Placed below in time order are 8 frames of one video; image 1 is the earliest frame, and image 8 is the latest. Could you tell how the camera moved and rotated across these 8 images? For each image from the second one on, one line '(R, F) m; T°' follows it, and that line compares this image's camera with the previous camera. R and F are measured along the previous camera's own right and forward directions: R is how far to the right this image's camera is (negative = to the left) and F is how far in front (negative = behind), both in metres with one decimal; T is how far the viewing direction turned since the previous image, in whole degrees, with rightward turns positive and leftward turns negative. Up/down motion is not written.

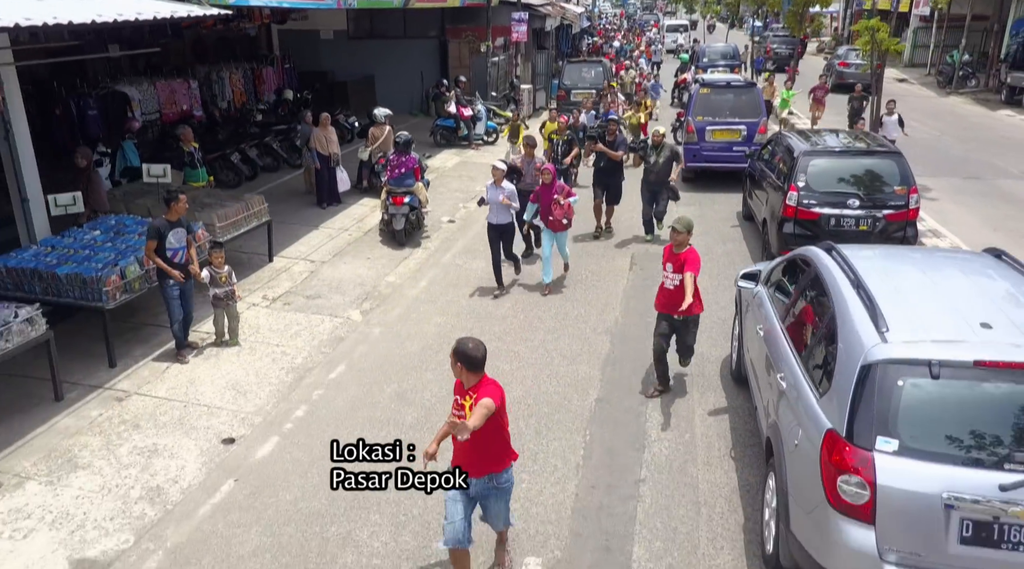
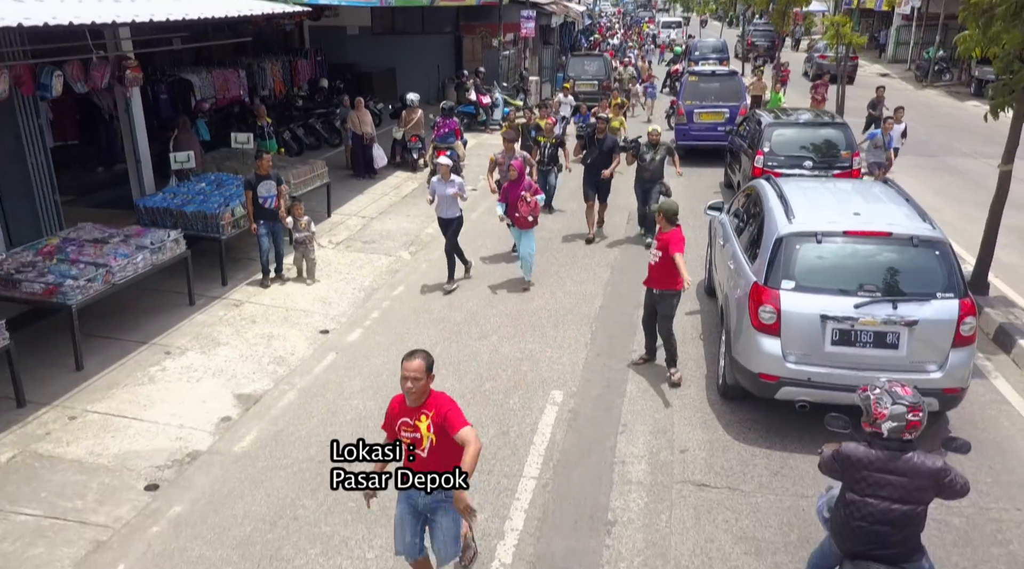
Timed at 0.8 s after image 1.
(-0.3, -2.1) m; 0°
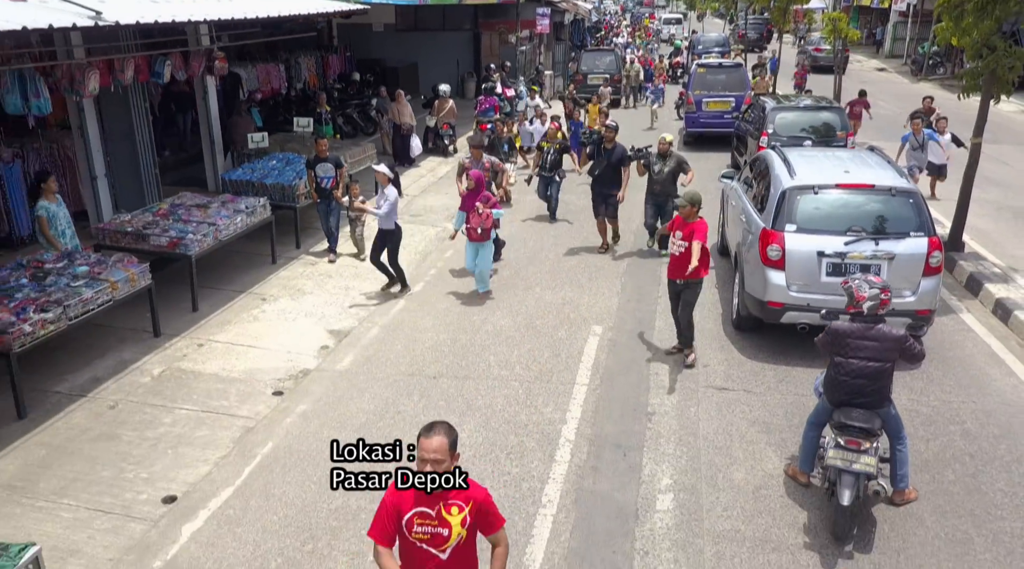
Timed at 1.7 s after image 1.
(-0.5, -1.4) m; 0°
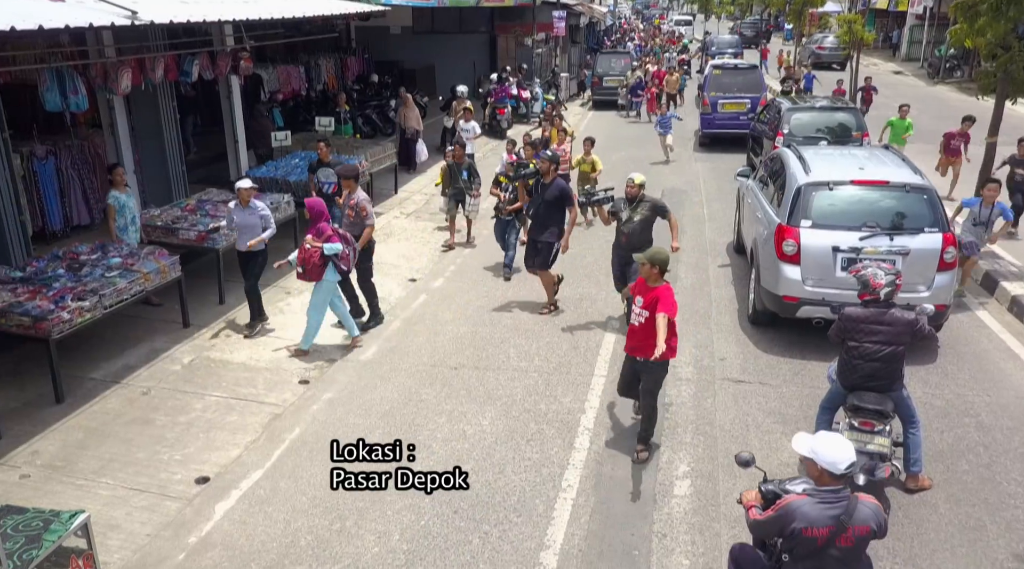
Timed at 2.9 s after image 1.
(-0.1, -0.2) m; -1°
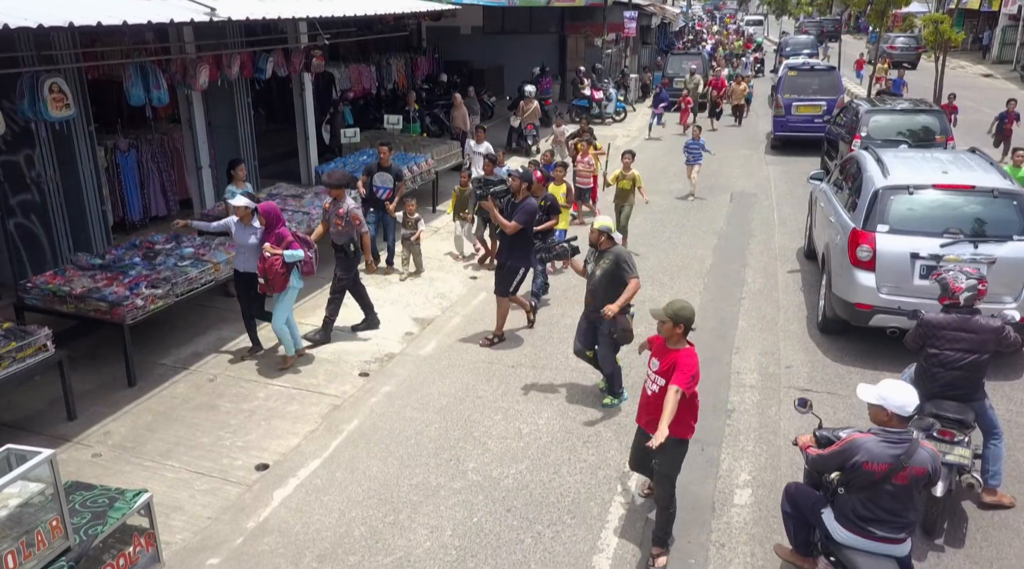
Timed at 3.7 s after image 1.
(0.0, +0.1) m; -5°
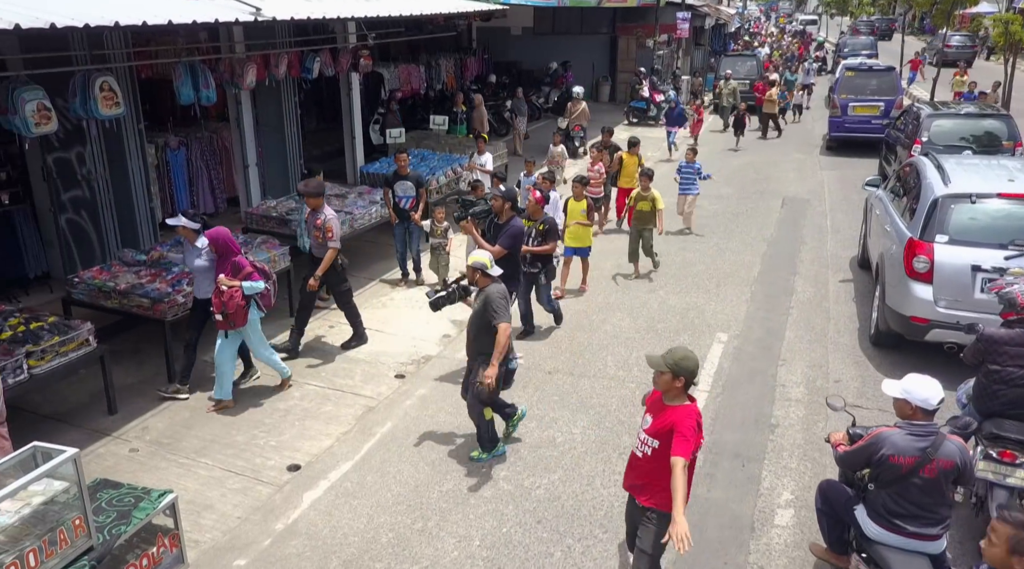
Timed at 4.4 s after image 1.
(+0.1, +0.1) m; -4°
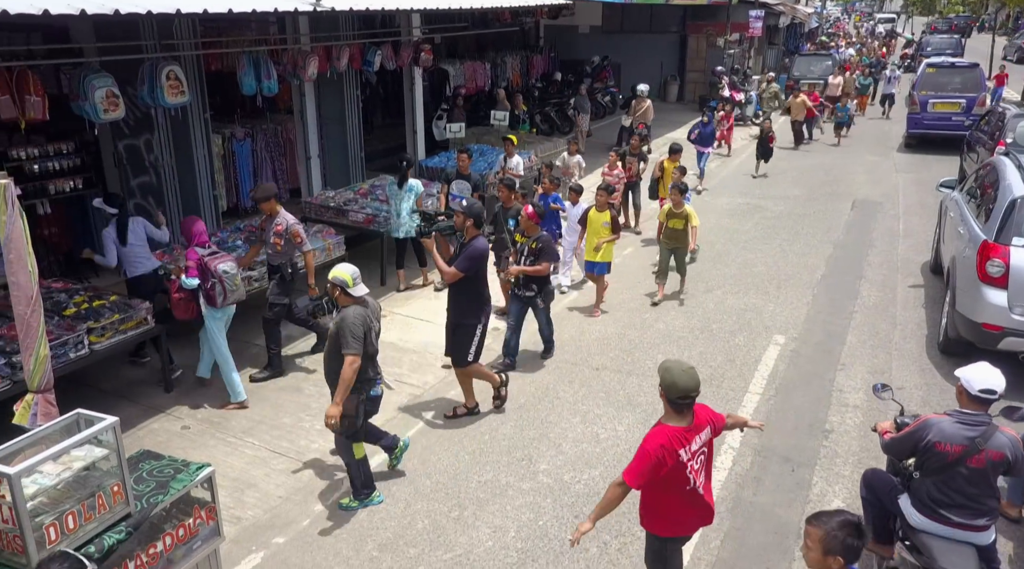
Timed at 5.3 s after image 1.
(+0.1, +0.1) m; -5°
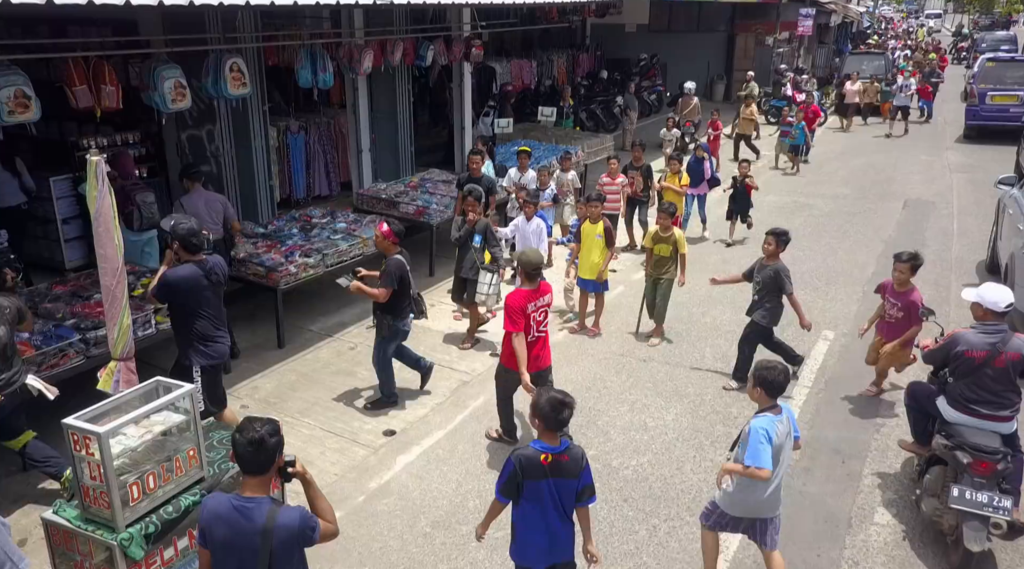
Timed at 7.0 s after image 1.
(-0.1, -0.1) m; -3°
